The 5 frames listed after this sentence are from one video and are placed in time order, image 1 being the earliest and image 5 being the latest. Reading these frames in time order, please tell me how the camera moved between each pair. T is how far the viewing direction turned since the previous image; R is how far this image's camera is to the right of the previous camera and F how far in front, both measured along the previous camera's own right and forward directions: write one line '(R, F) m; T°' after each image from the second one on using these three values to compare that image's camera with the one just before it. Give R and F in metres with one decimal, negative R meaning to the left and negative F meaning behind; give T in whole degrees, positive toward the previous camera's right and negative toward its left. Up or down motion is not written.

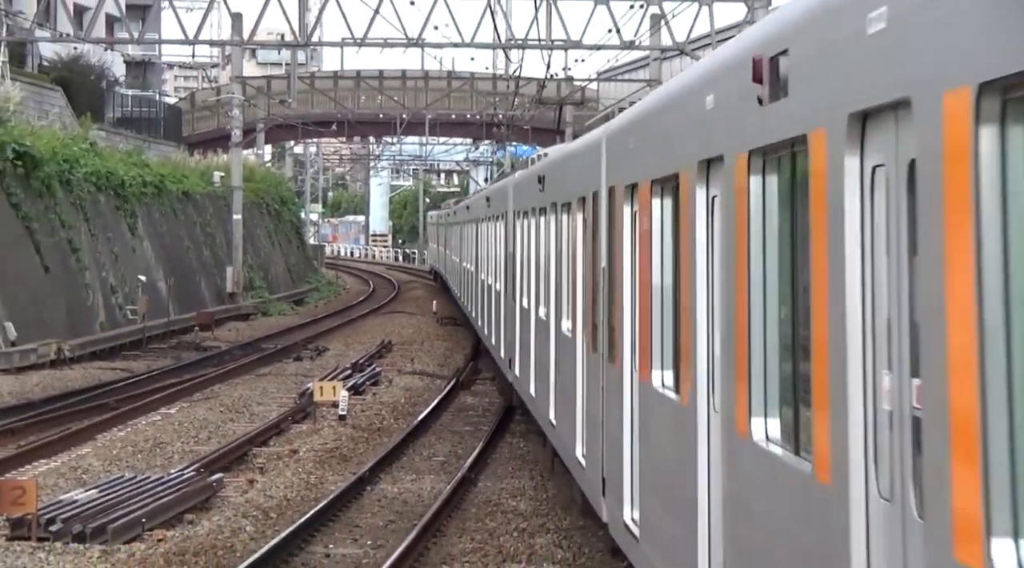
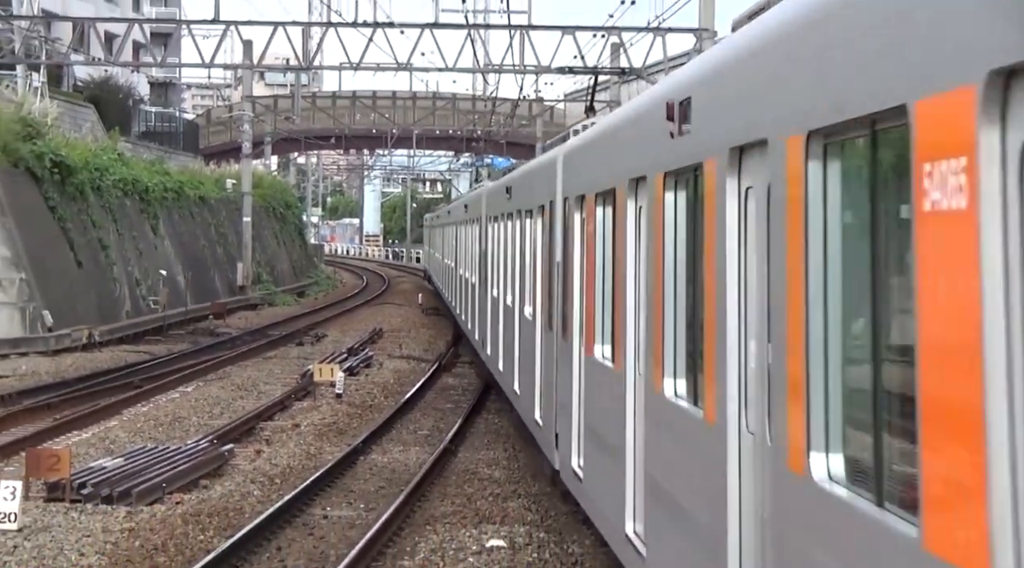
(+0.2, -1.1) m; 0°
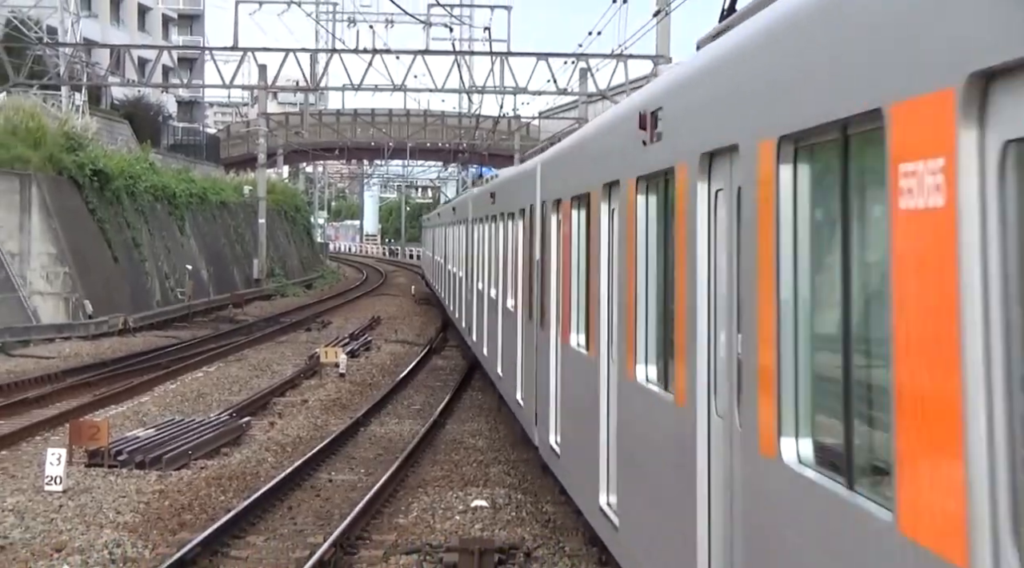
(+0.2, -1.3) m; 0°
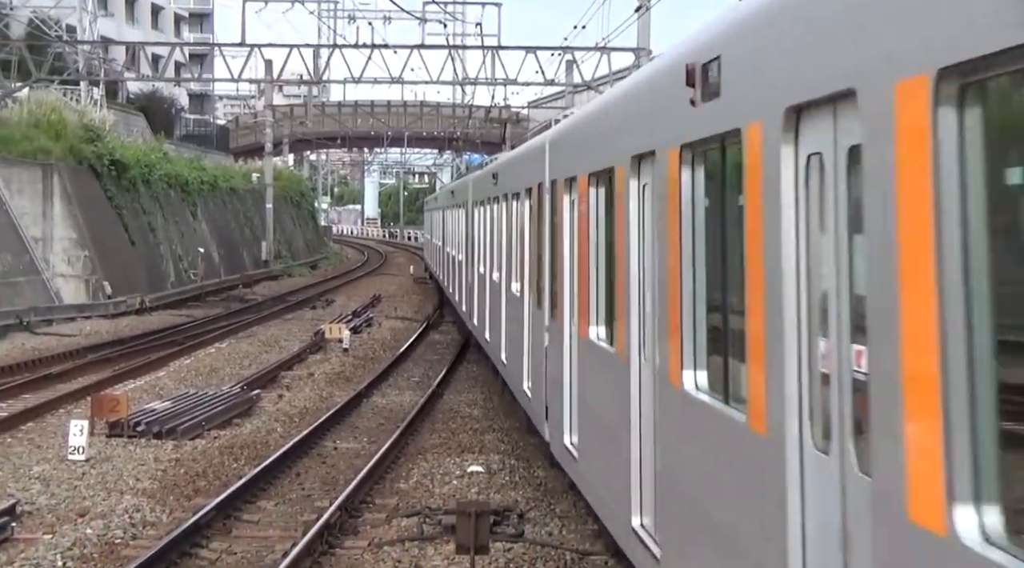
(+0.1, -0.7) m; 0°
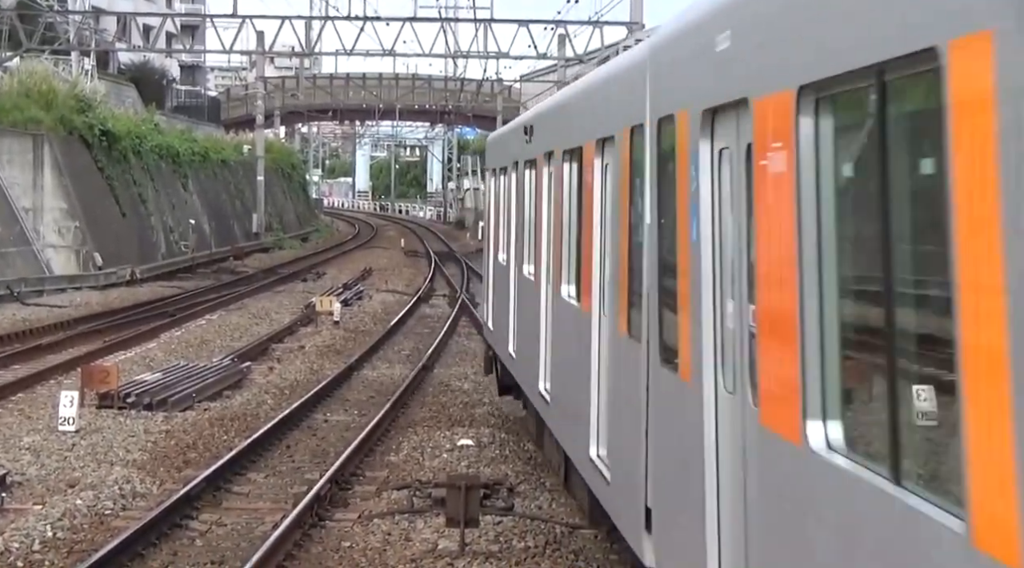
(0.0, 0.0) m; 0°
